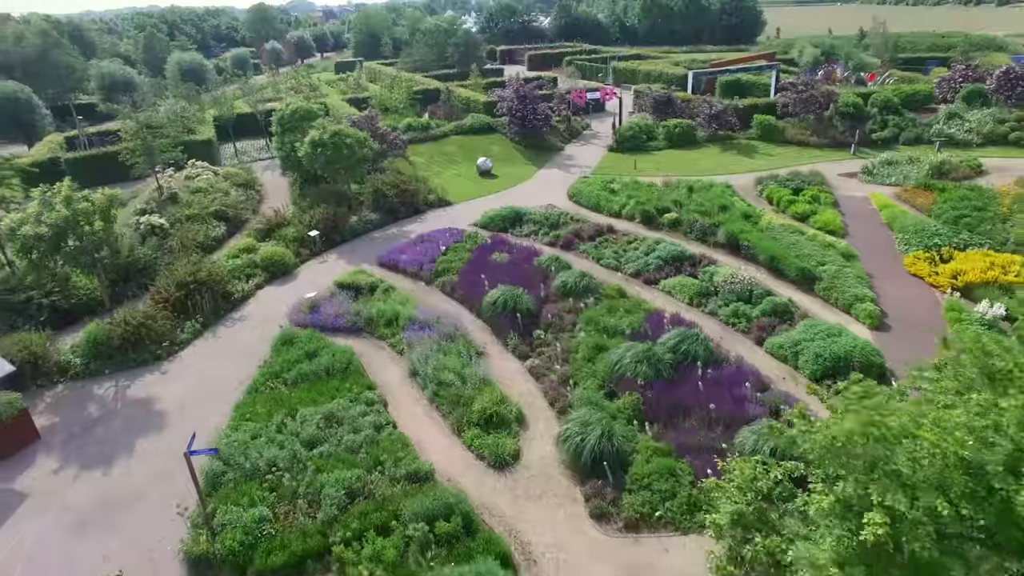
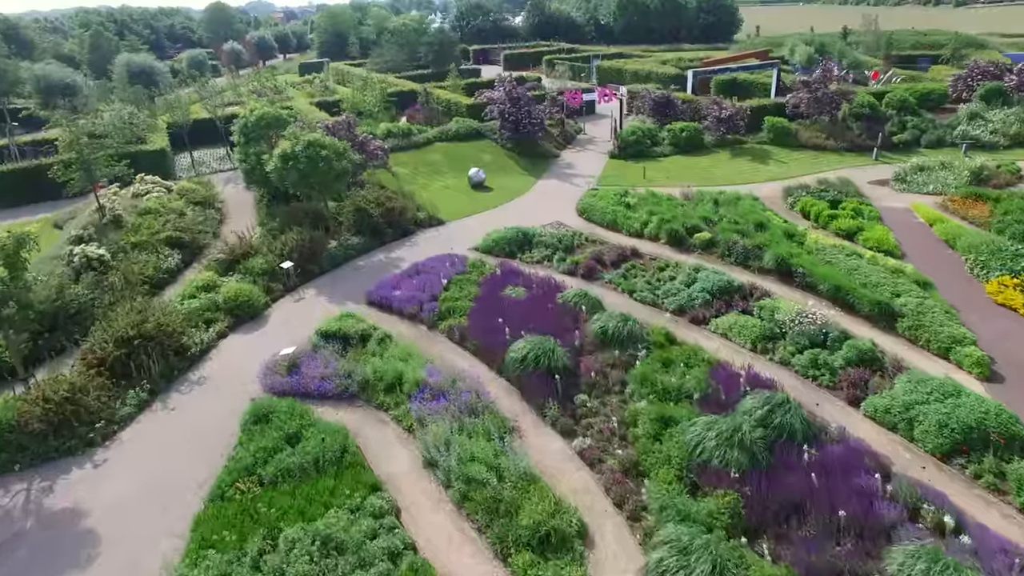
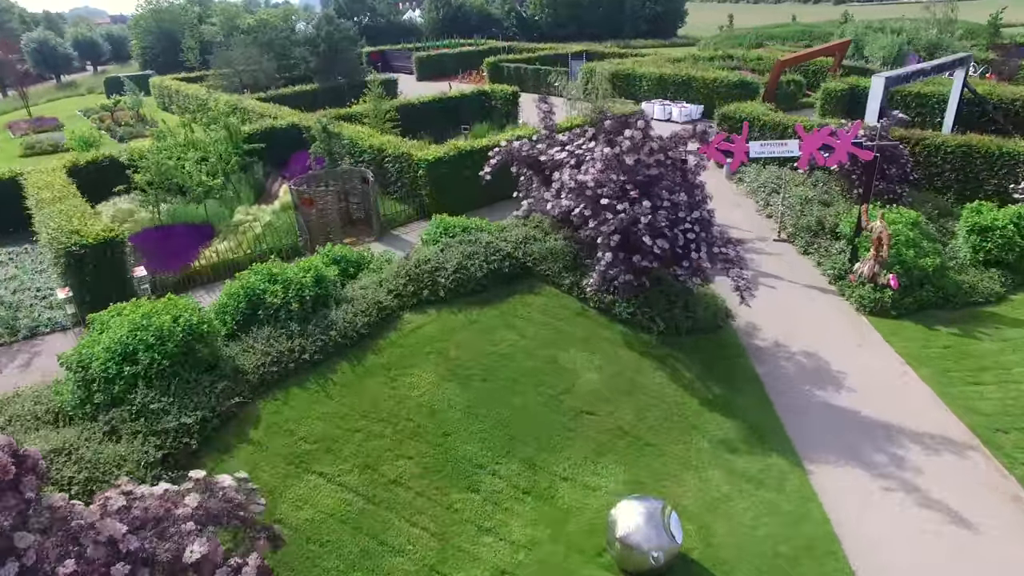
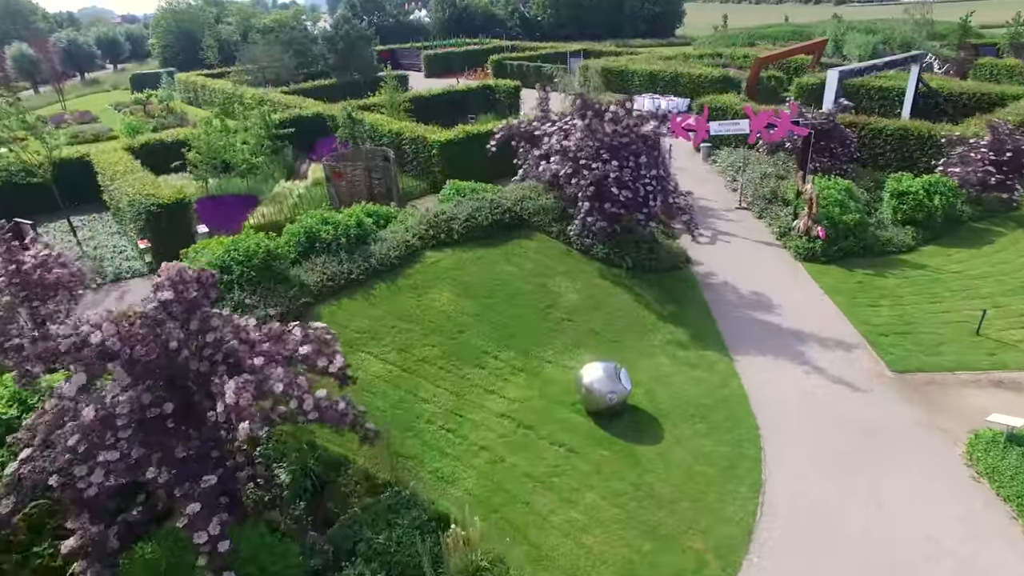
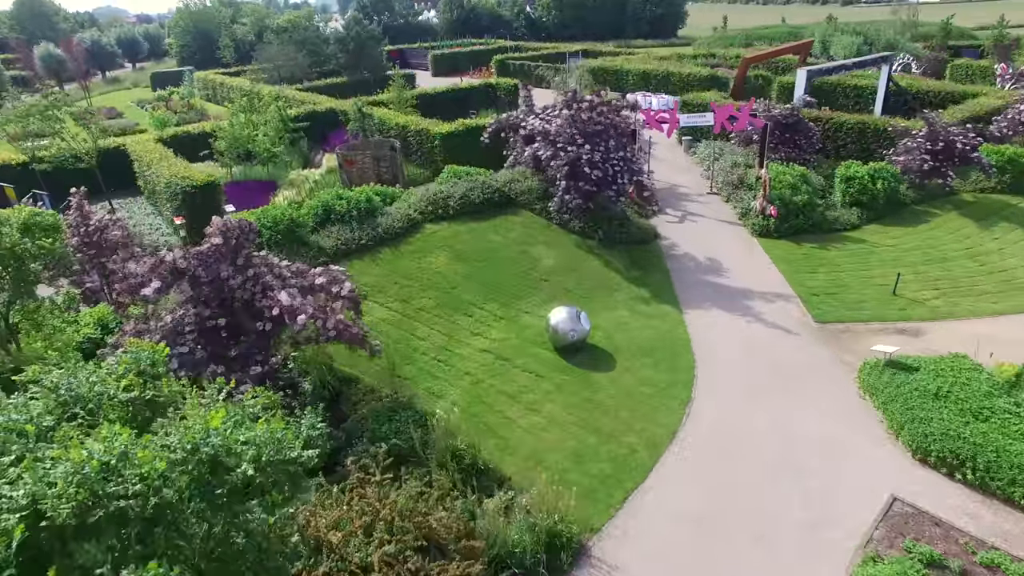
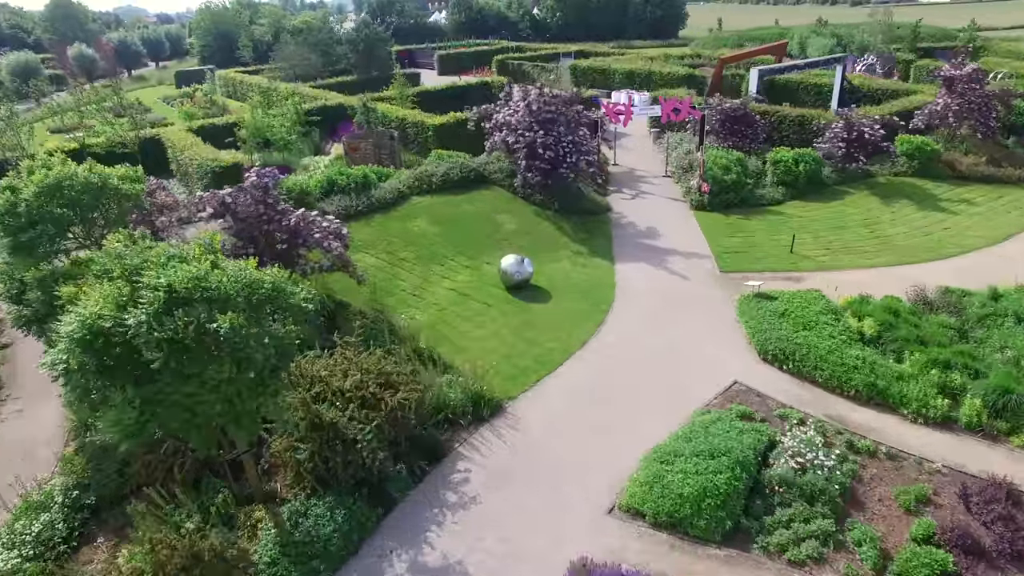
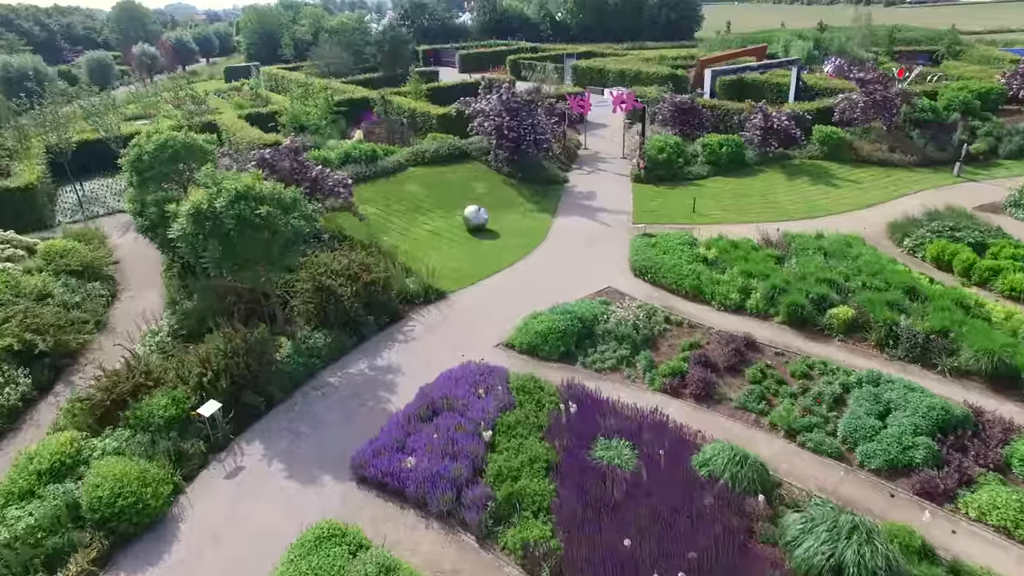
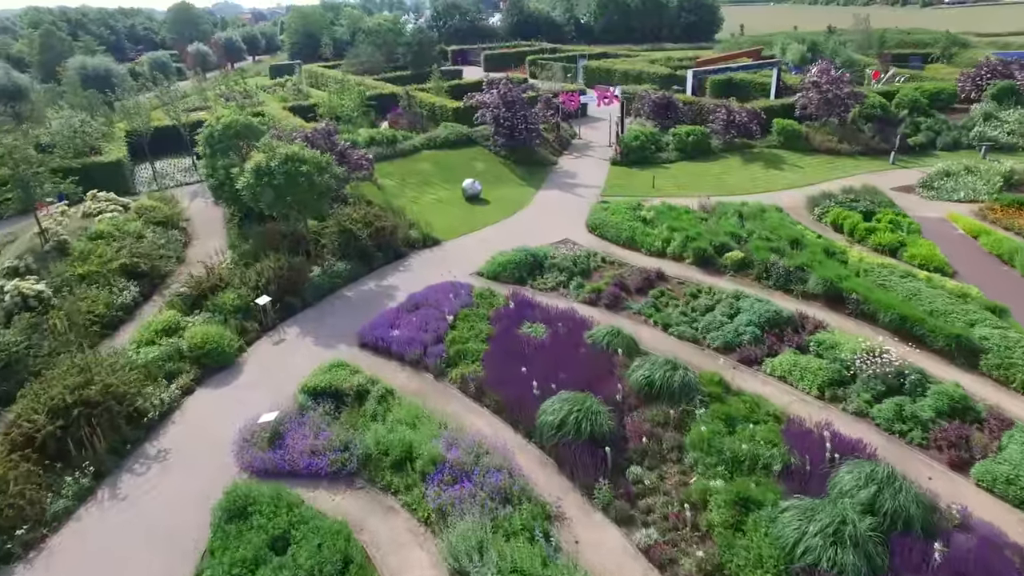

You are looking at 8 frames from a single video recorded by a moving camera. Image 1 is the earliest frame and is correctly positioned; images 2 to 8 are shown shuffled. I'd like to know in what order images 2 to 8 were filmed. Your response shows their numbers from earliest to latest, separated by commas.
2, 8, 7, 6, 5, 4, 3
